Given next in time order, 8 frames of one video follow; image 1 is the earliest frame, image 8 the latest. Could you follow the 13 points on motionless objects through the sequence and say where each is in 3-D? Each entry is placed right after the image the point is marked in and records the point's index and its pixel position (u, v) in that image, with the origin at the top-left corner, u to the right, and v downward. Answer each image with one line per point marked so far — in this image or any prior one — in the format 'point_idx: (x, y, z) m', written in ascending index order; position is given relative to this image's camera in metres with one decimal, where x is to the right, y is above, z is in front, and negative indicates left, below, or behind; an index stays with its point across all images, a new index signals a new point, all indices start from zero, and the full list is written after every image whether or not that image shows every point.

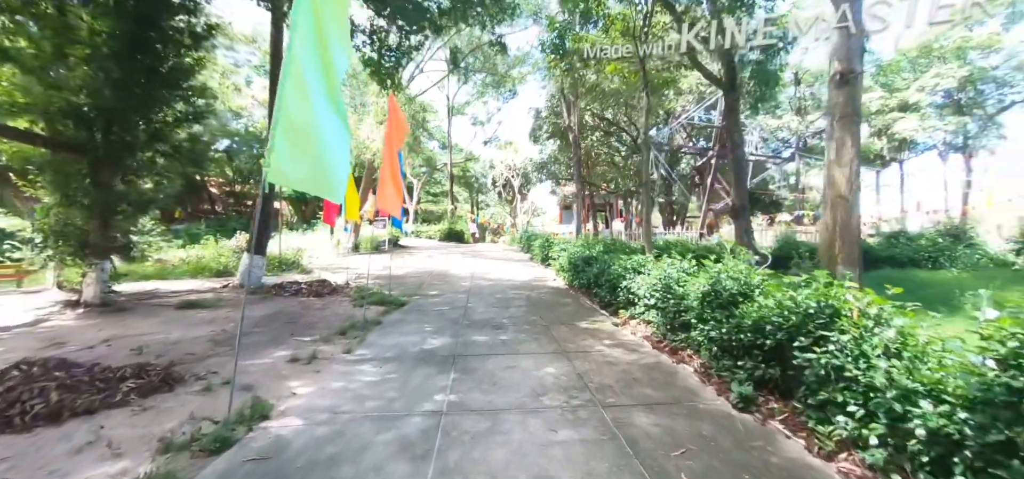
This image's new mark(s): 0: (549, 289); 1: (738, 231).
0: (+0.8, -1.2, +9.4) m
1: (+6.2, +0.2, +10.4) m
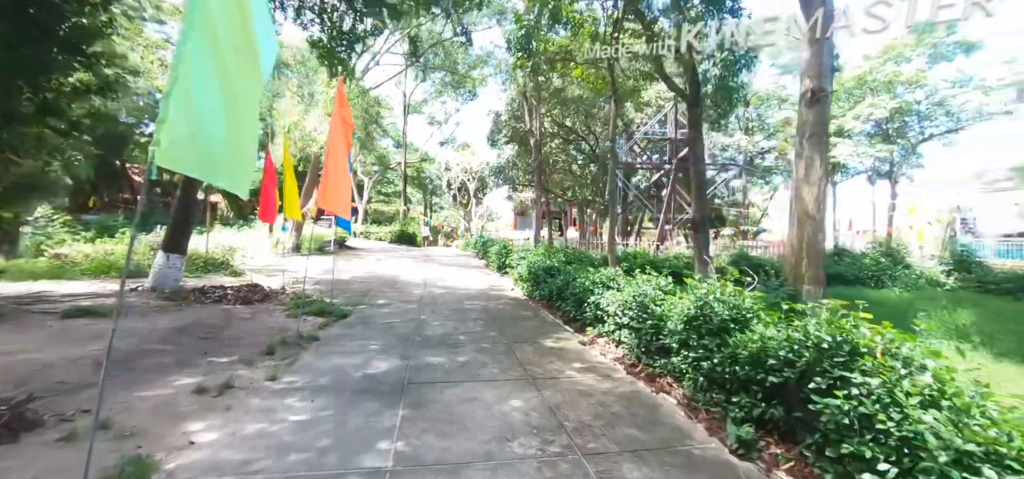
0: (-0.2, -1.3, +8.9) m
1: (+5.1, -0.2, +10.4) m
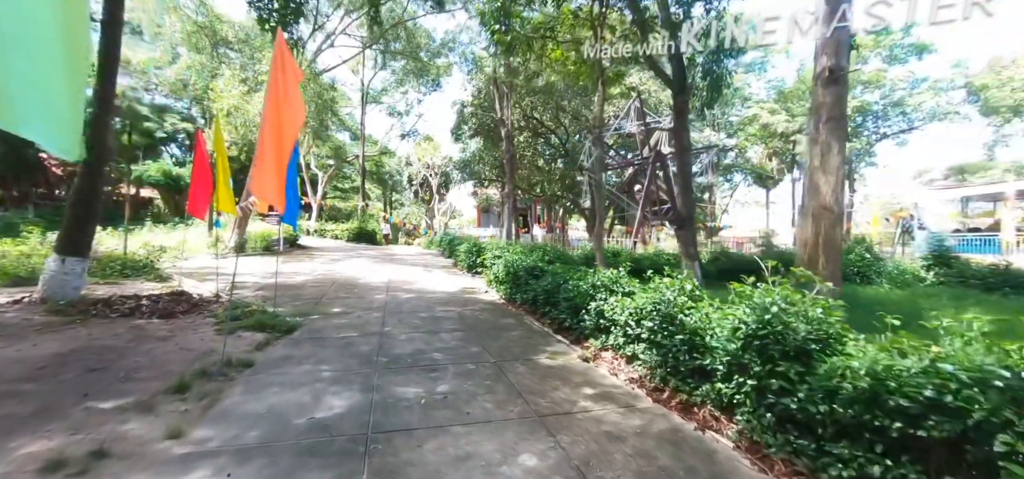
0: (-0.6, -1.3, +7.8) m
1: (+4.5, -0.1, +9.9) m
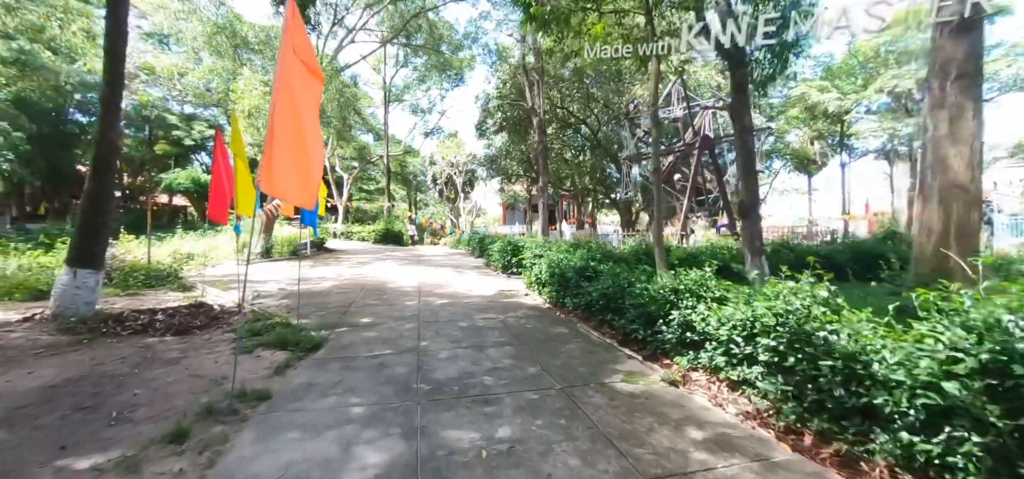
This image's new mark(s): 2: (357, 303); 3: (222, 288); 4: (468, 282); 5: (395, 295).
0: (+0.2, -1.2, +7.0) m
1: (+5.4, +0.1, +8.7) m
2: (-2.9, -1.2, +7.1) m
3: (-6.2, -1.0, +8.2) m
4: (-1.1, -1.1, +9.5) m
5: (-2.3, -1.1, +7.7) m
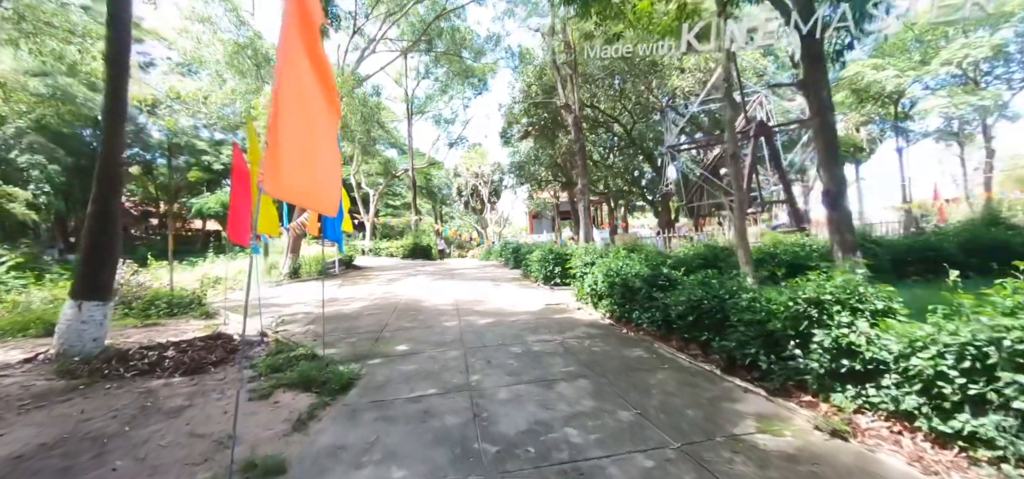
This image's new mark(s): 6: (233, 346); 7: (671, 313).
0: (+1.1, -1.3, +6.0) m
1: (+6.3, +0.3, +7.4) m
2: (-2.0, -1.4, +6.2) m
3: (-5.2, -1.5, +7.5) m
4: (-0.1, -1.3, +8.6) m
5: (-1.4, -1.3, +6.8) m
6: (-3.8, -1.5, +5.3) m
7: (+2.0, -0.9, +4.7) m
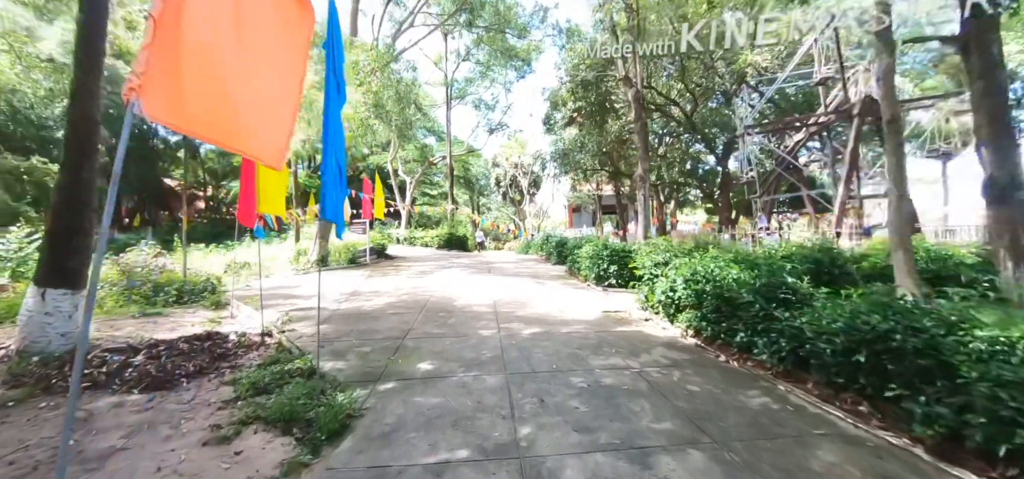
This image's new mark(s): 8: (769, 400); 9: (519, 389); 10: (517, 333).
0: (+1.8, -1.3, +4.5) m
1: (+7.1, +0.2, +5.5) m
2: (-1.3, -1.2, +5.1) m
3: (-4.4, -1.2, +6.7) m
4: (+0.8, -1.1, +7.3) m
5: (-0.7, -1.2, +5.6) m
6: (-3.2, -1.3, +4.3) m
7: (+2.5, -0.9, +3.2) m
8: (+2.1, -1.3, +3.1) m
9: (+0.1, -1.3, +3.3) m
10: (+0.1, -1.2, +5.0) m
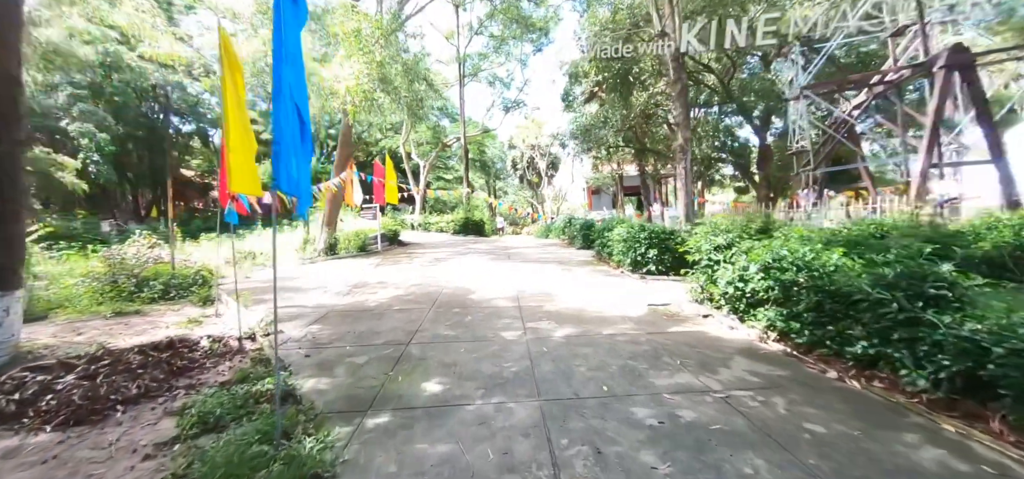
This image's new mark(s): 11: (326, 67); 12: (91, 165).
0: (+2.1, -1.0, +3.5) m
1: (+7.4, +0.5, +4.2) m
2: (-1.0, -1.0, +4.2) m
3: (-4.0, -0.9, +5.9) m
4: (+1.2, -0.8, +6.2) m
5: (-0.3, -1.0, +4.7) m
6: (-2.9, -1.1, +3.5) m
7: (+2.8, -0.7, +2.2) m
8: (+2.3, -1.1, +2.1) m
9: (+0.3, -1.2, +2.3) m
10: (+0.4, -1.0, +4.0) m
11: (-4.8, +4.4, +9.8) m
12: (-15.3, +2.7, +13.9) m
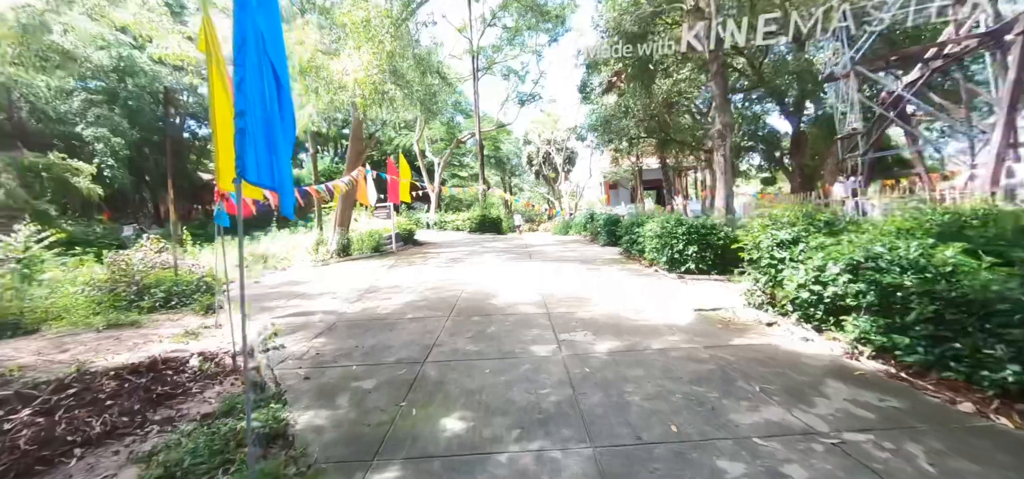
0: (+2.3, -1.0, +2.8) m
1: (+7.6, +0.7, +3.3) m
2: (-0.7, -1.0, +3.6) m
3: (-3.7, -1.0, +5.5) m
4: (+1.6, -0.8, +5.6) m
5: (0.0, -0.9, +4.1) m
6: (-2.7, -1.2, +3.0) m
7: (+3.0, -0.7, +1.5) m
8: (+2.5, -1.1, +1.4) m
9: (+0.5, -1.2, +1.7) m
10: (+0.7, -1.0, +3.4) m
11: (-4.4, +4.3, +9.3) m
12: (-14.6, +2.6, +13.9) m
